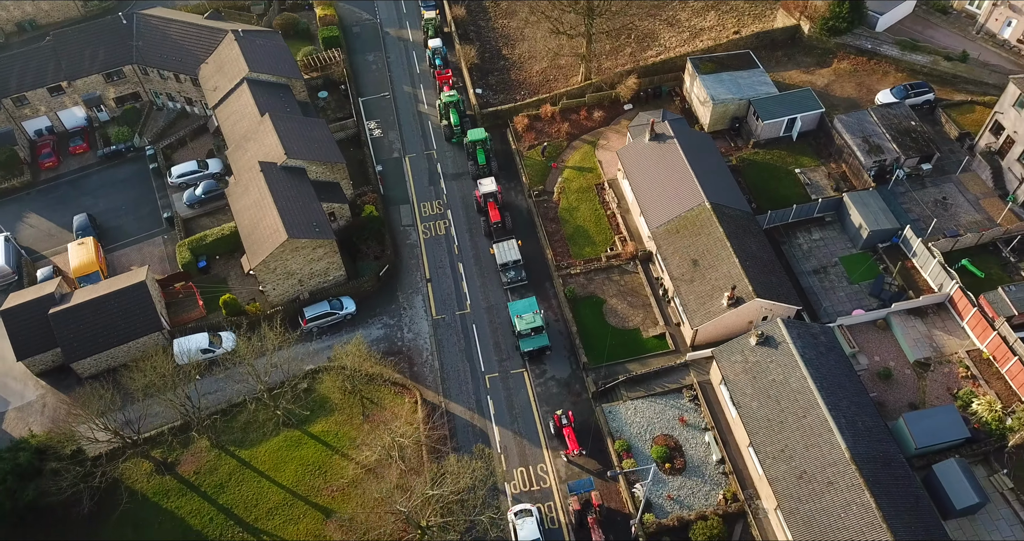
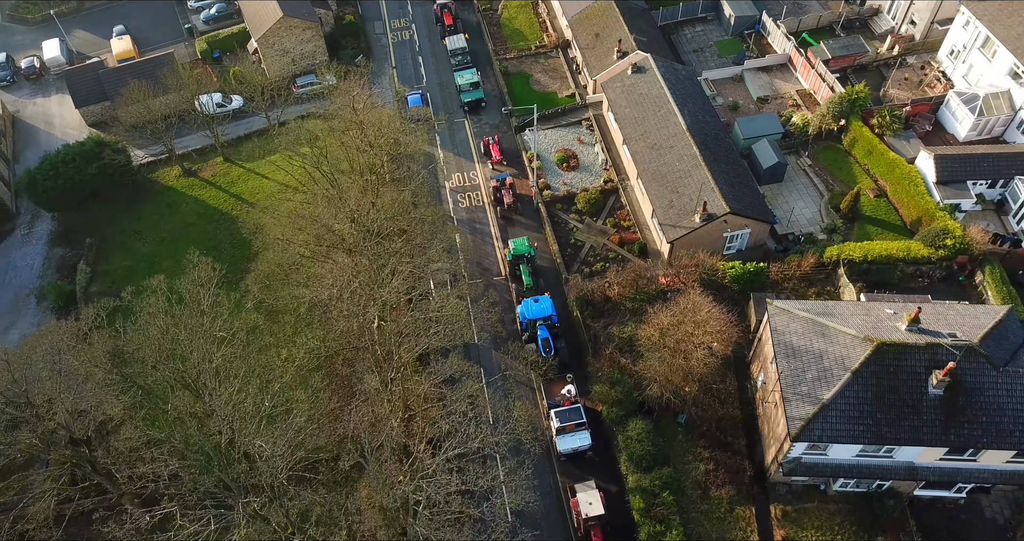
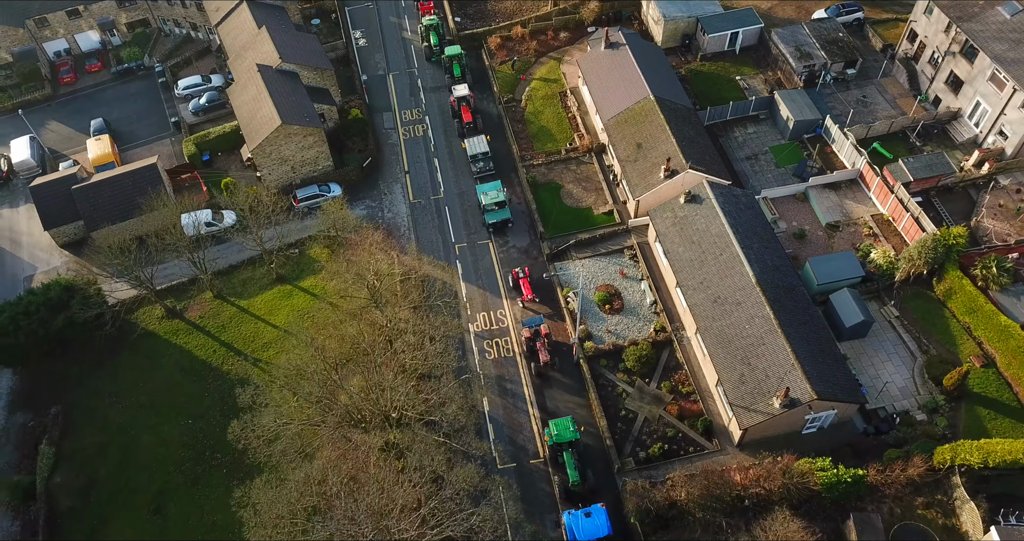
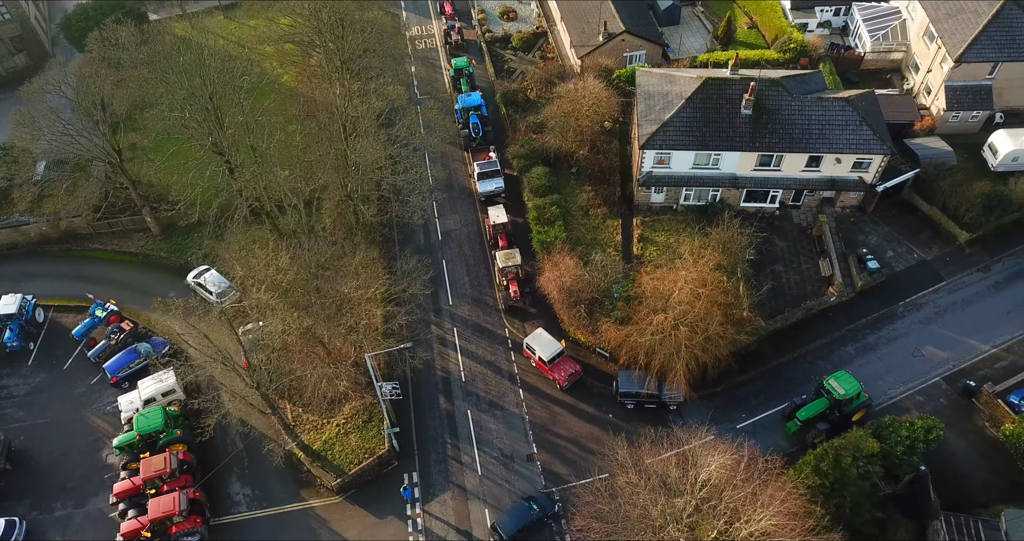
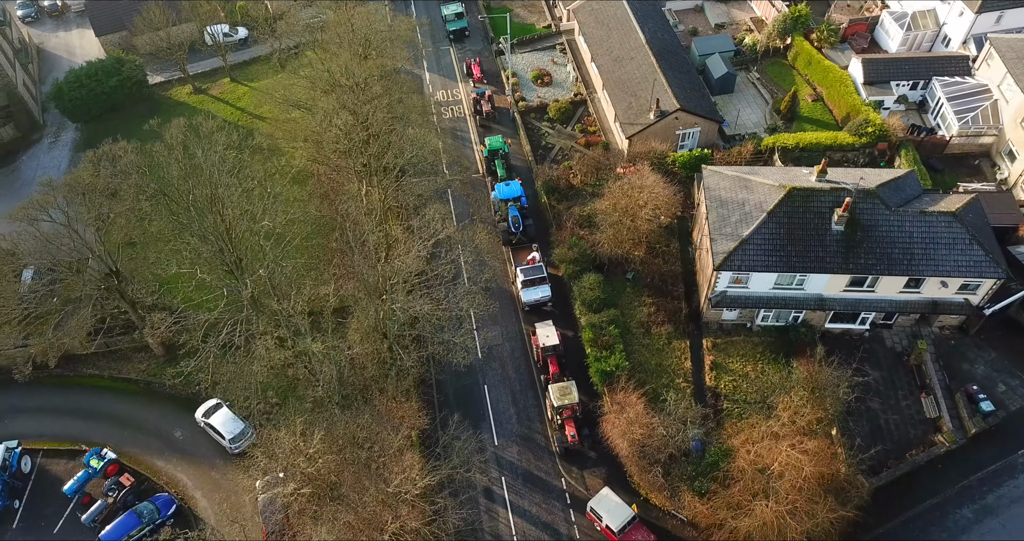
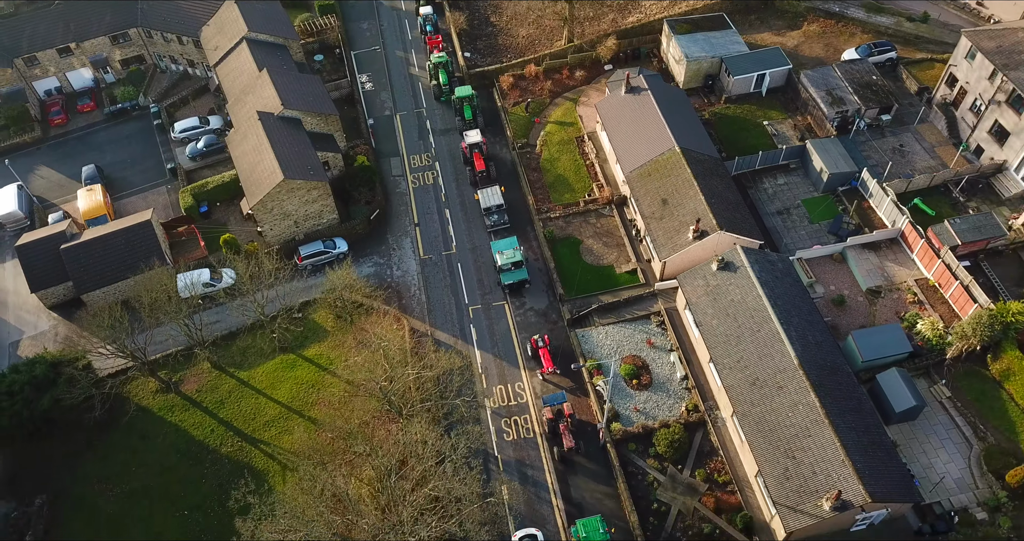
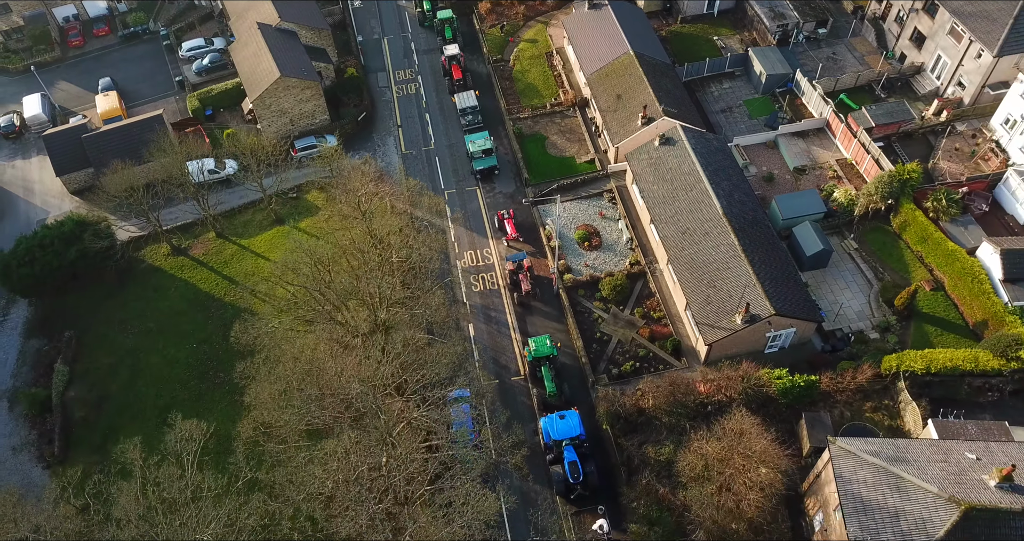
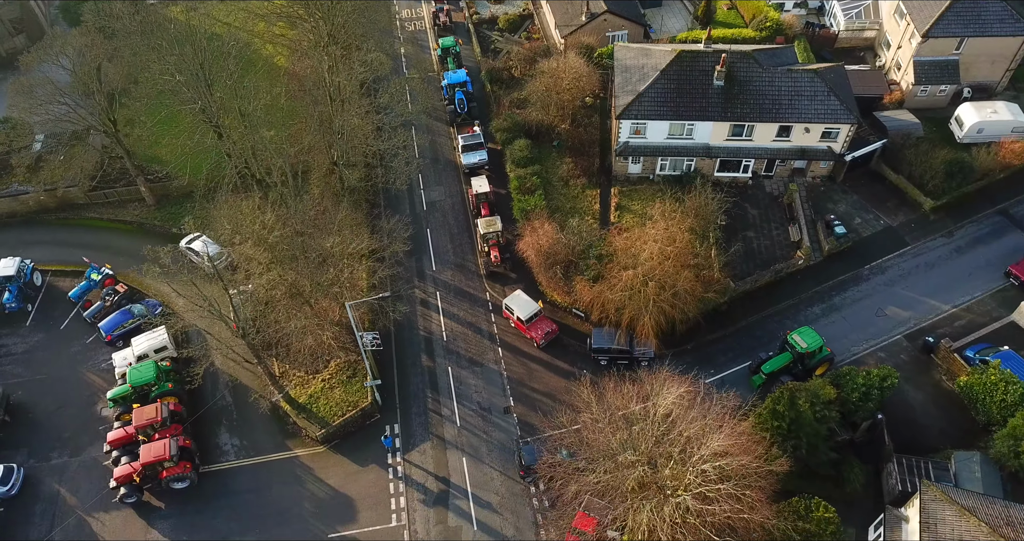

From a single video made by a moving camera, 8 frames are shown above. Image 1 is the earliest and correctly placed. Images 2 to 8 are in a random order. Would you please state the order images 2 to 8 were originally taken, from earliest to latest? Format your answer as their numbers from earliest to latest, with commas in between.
6, 3, 7, 2, 5, 4, 8
